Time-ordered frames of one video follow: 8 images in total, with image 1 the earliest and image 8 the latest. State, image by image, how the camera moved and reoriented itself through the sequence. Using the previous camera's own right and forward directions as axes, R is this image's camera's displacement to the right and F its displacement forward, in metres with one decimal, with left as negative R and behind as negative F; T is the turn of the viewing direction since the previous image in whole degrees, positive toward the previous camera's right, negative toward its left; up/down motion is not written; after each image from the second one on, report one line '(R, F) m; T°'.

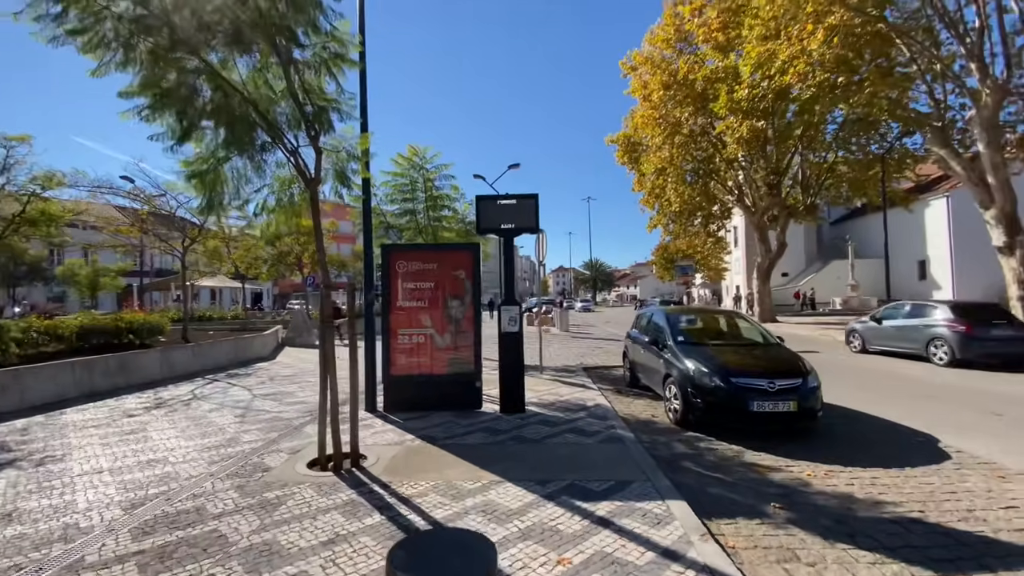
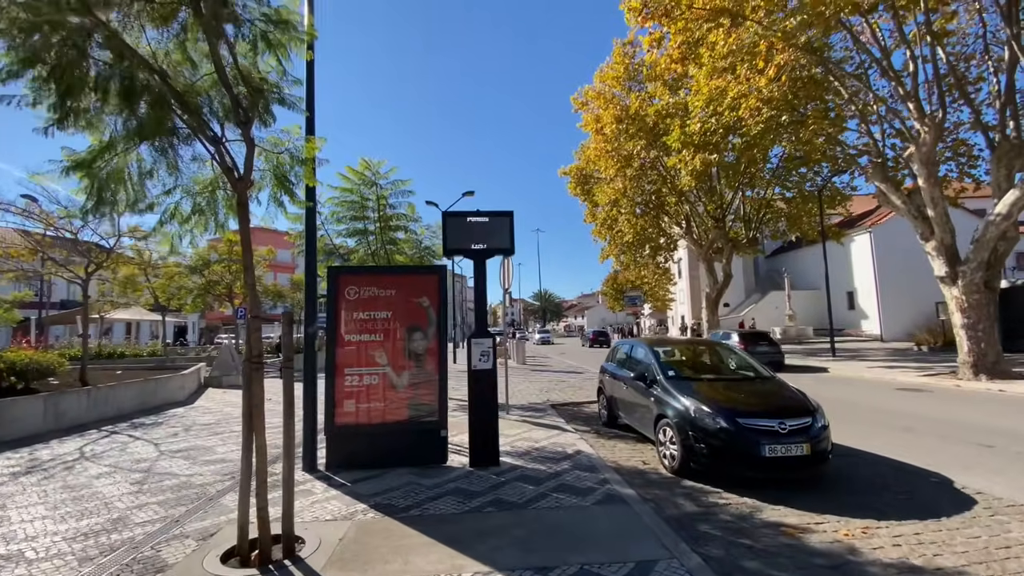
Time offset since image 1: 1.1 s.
(-0.4, +1.1) m; +6°
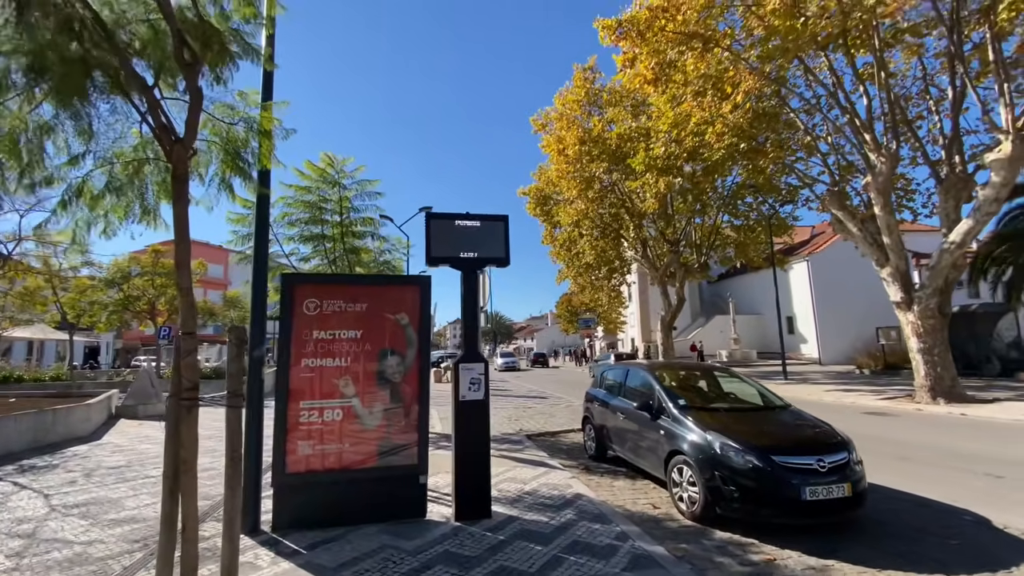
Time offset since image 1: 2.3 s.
(-0.6, +1.1) m; +6°
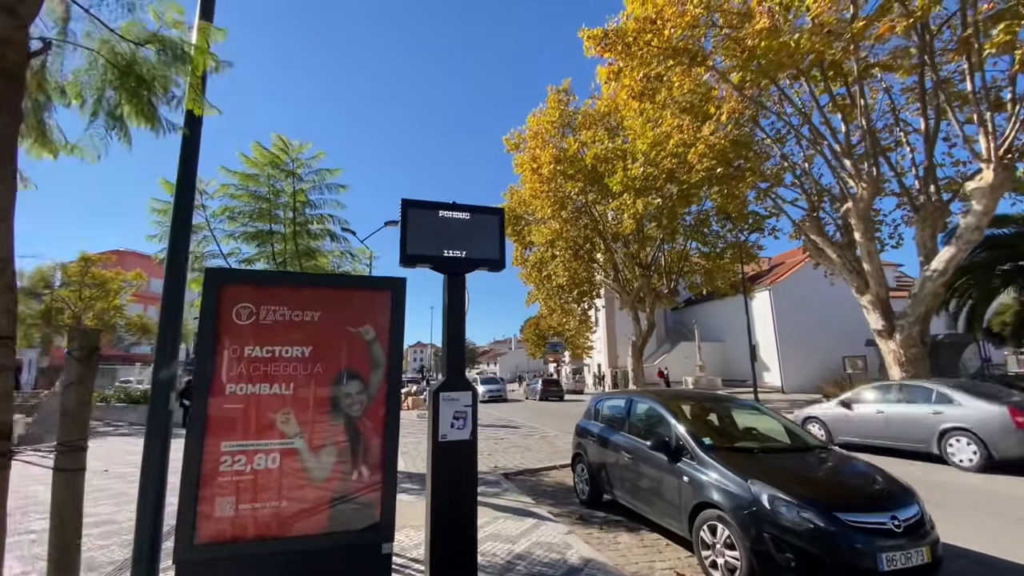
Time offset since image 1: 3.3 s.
(-0.3, +1.2) m; +4°
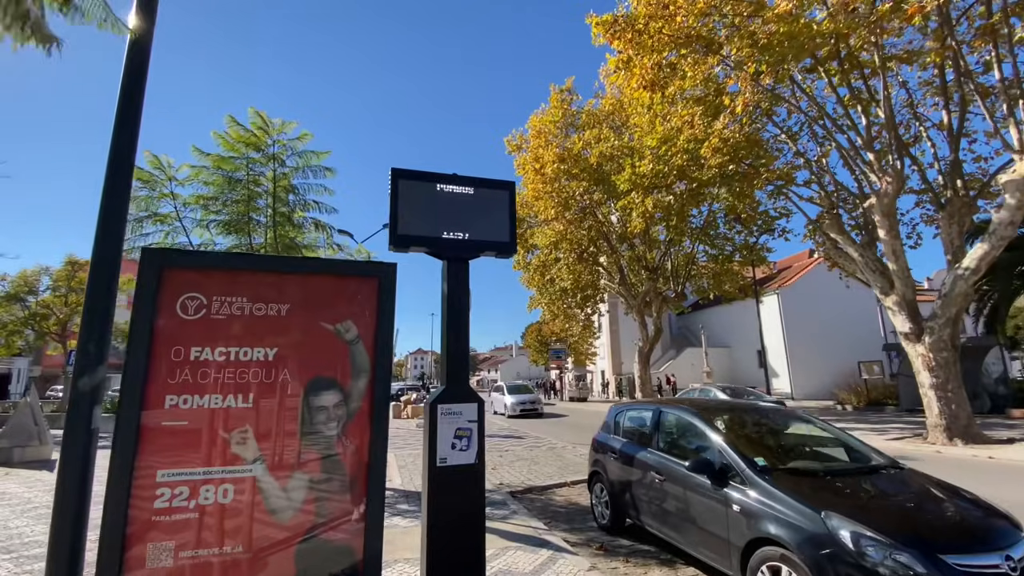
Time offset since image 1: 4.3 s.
(-0.1, +0.9) m; 0°
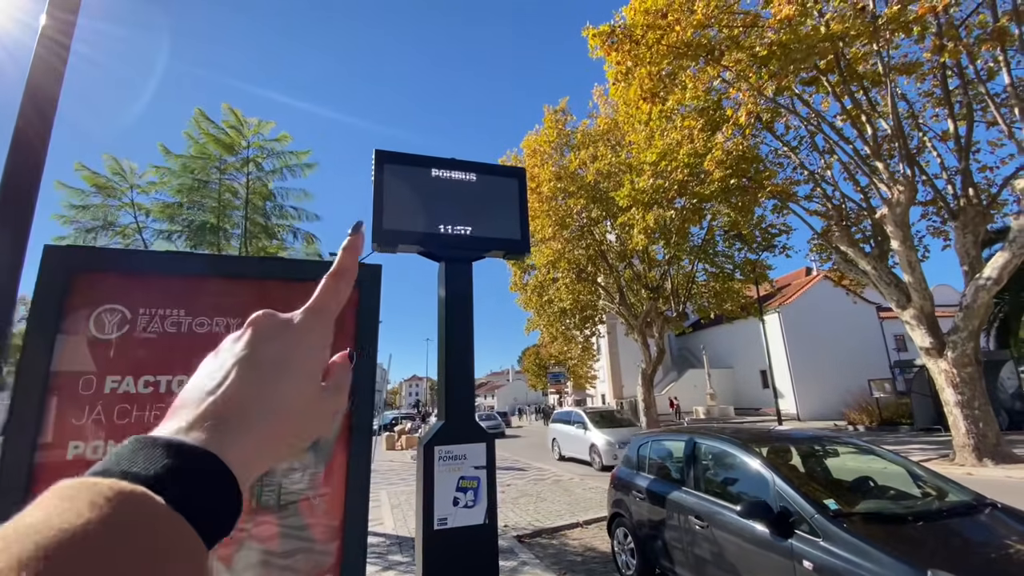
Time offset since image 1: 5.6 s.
(-0.1, +0.8) m; +1°
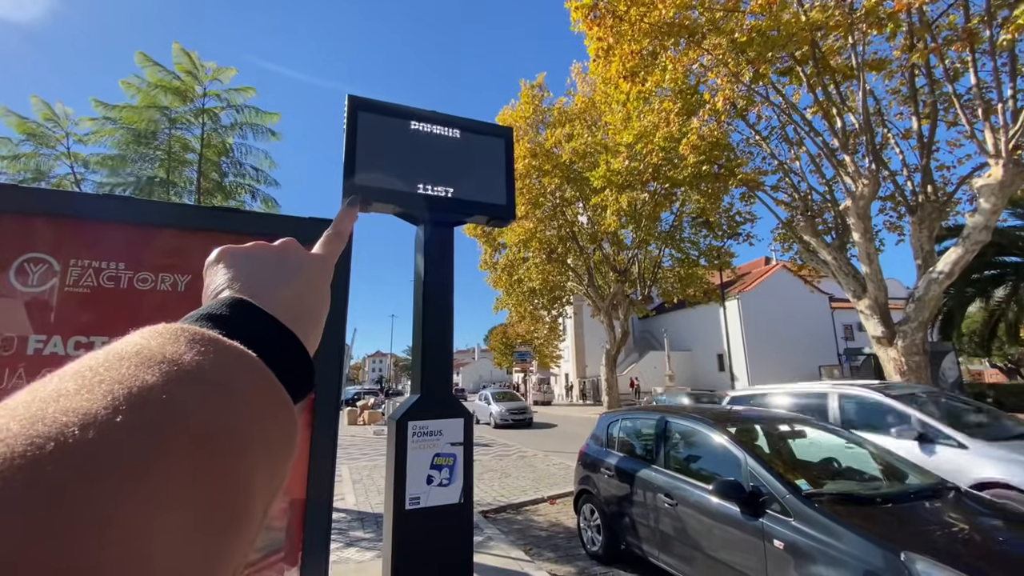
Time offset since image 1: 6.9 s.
(-0.1, +0.2) m; +4°
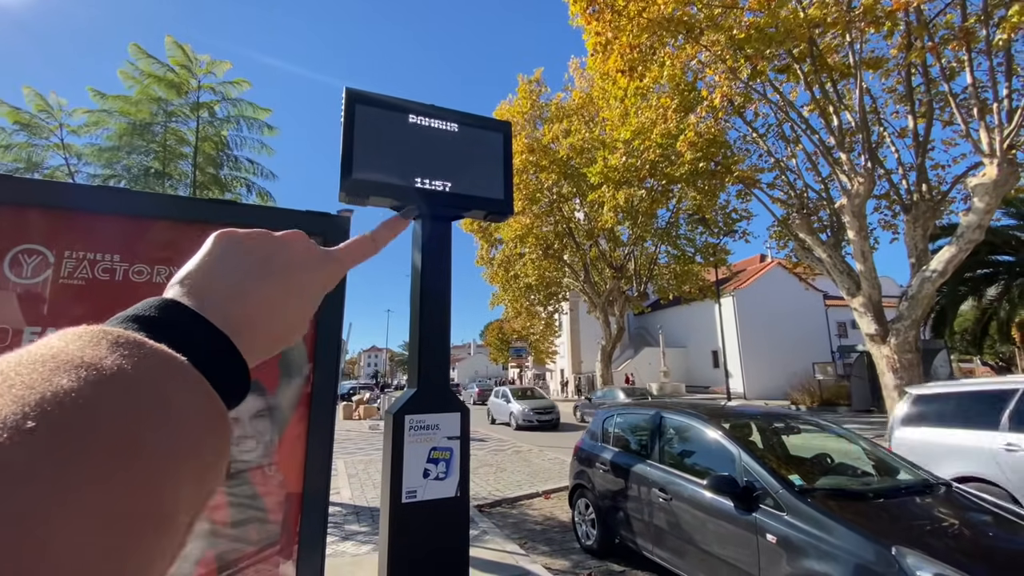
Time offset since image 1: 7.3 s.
(0.0, 0.0) m; 0°
